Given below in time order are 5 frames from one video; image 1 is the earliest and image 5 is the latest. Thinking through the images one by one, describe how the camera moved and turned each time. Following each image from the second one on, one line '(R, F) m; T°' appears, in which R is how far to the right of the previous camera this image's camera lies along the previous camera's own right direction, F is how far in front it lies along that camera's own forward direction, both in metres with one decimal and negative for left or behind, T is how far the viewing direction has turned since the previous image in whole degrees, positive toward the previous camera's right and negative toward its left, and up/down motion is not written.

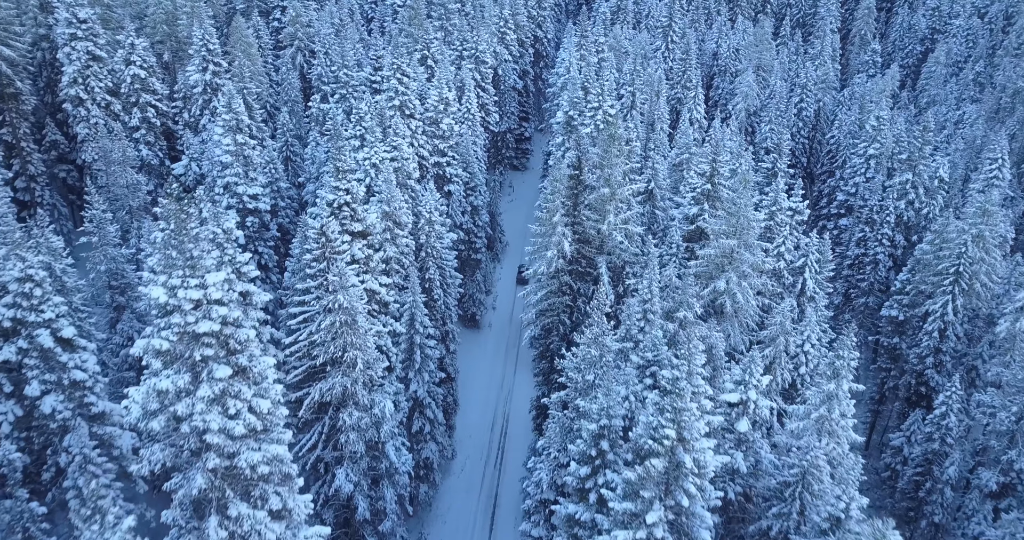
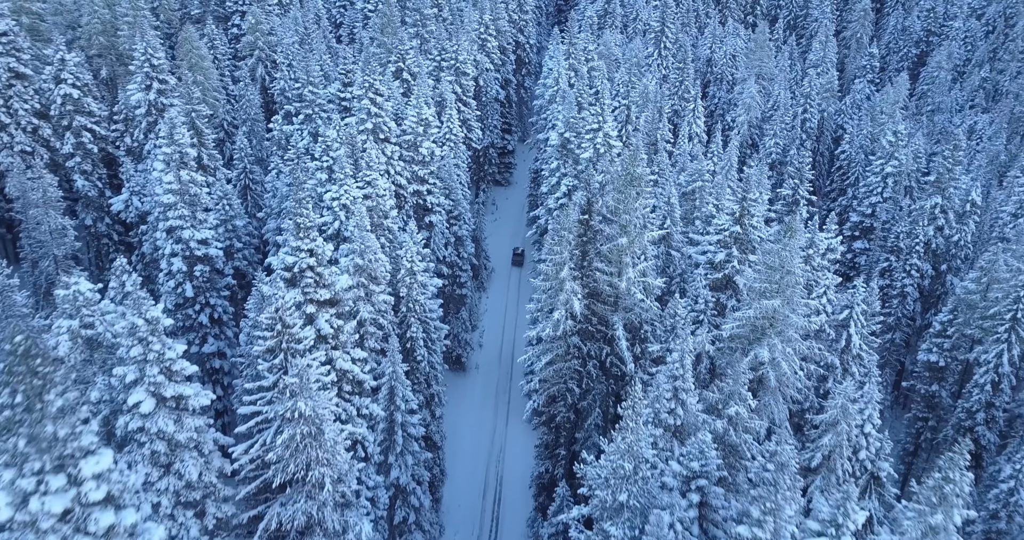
(-0.7, +4.3) m; +2°
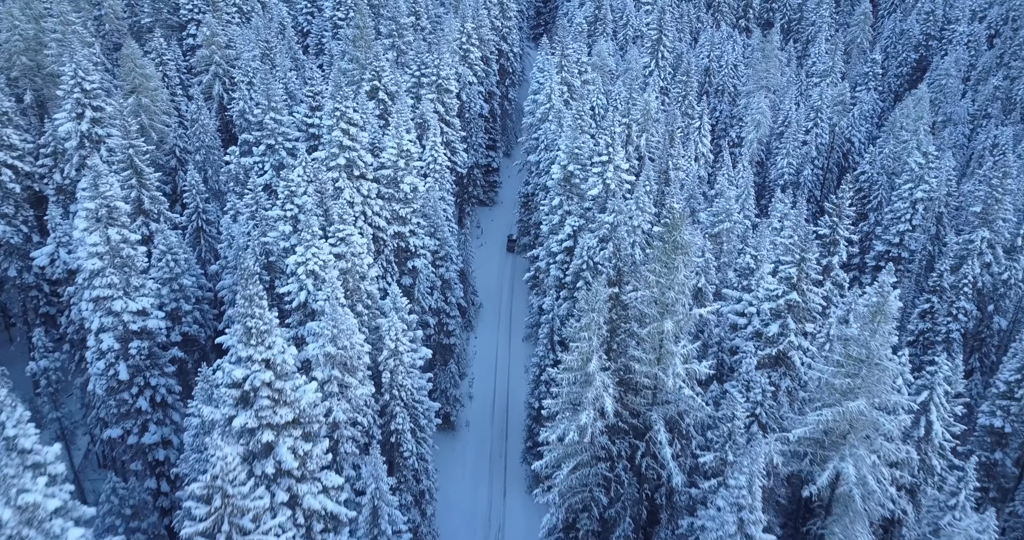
(-0.9, +4.6) m; +2°
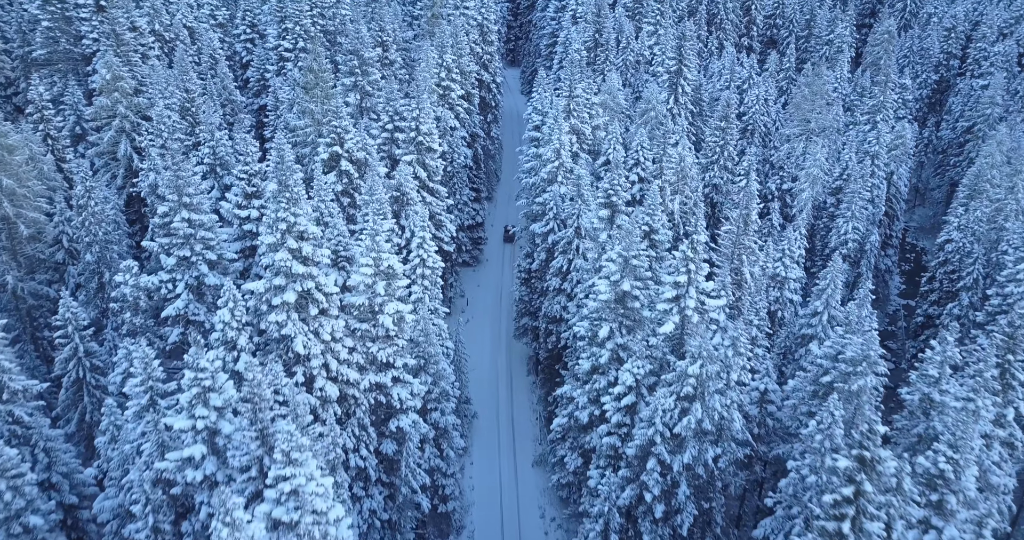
(-1.9, +9.4) m; +3°
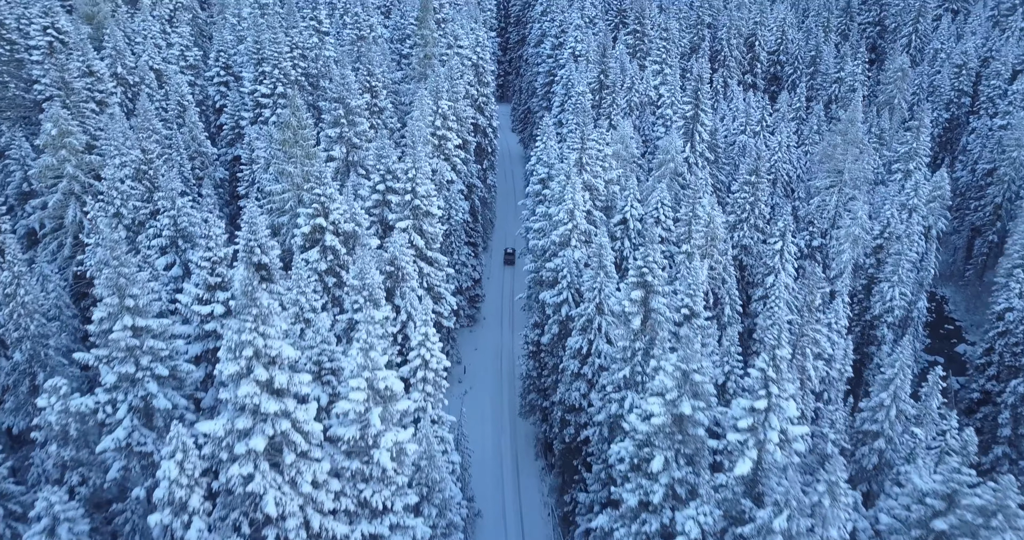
(-1.0, +4.1) m; +1°
